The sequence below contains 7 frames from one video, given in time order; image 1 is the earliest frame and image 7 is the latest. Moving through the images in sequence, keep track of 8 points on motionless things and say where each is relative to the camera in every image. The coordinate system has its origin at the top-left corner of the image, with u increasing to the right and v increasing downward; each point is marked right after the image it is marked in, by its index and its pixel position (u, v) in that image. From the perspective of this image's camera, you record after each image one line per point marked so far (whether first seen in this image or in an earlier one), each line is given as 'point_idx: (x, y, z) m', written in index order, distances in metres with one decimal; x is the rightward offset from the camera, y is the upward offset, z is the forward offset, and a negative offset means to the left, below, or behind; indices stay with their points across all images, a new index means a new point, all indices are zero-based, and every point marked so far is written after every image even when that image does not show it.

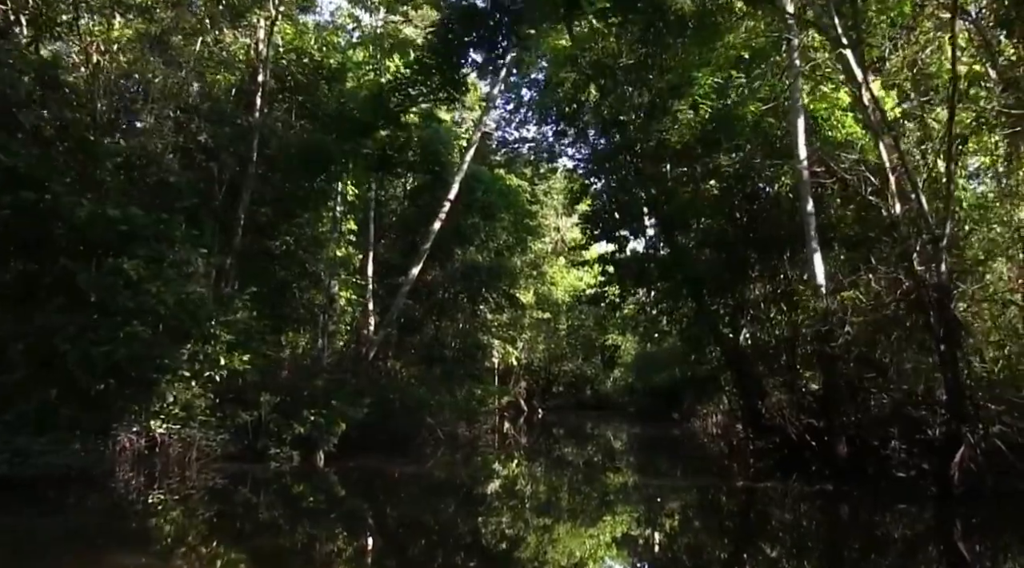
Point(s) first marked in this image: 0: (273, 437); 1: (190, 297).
0: (-3.7, -2.3, +13.5) m
1: (-4.0, -0.2, +11.3) m
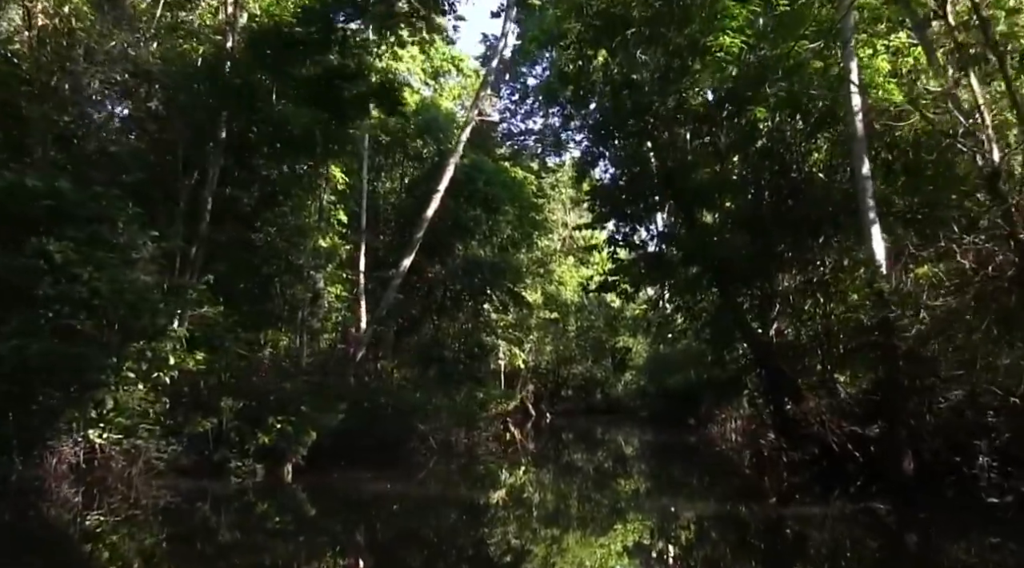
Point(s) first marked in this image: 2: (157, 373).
0: (-3.8, -2.2, +12.0) m
1: (-4.1, 0.0, +9.8) m
2: (-4.1, -1.0, +10.4) m
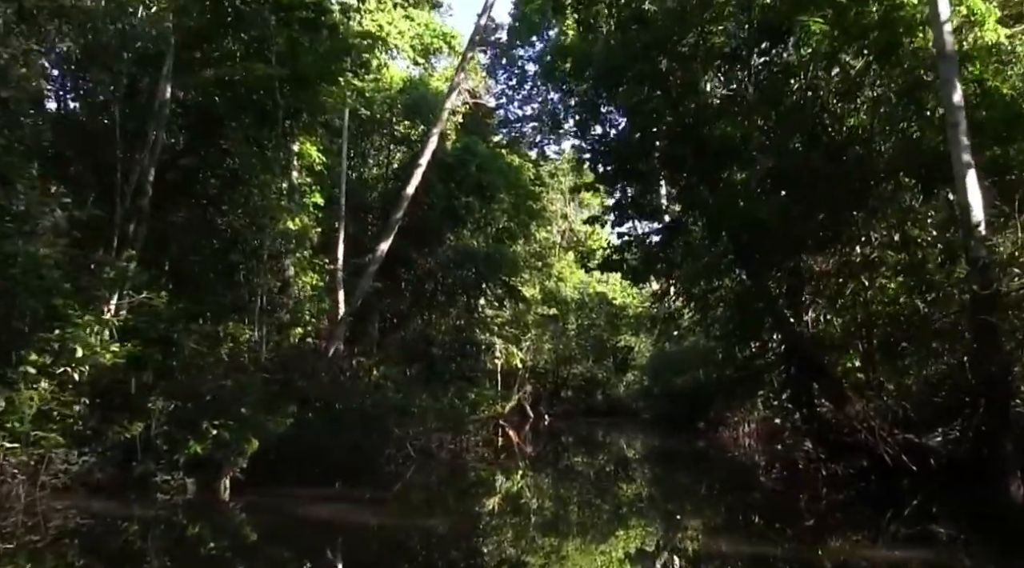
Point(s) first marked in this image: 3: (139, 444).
0: (-3.9, -2.0, +10.2) m
1: (-4.3, +0.2, +8.0) m
2: (-4.3, -0.8, +8.6) m
3: (-4.2, -1.8, +10.1) m
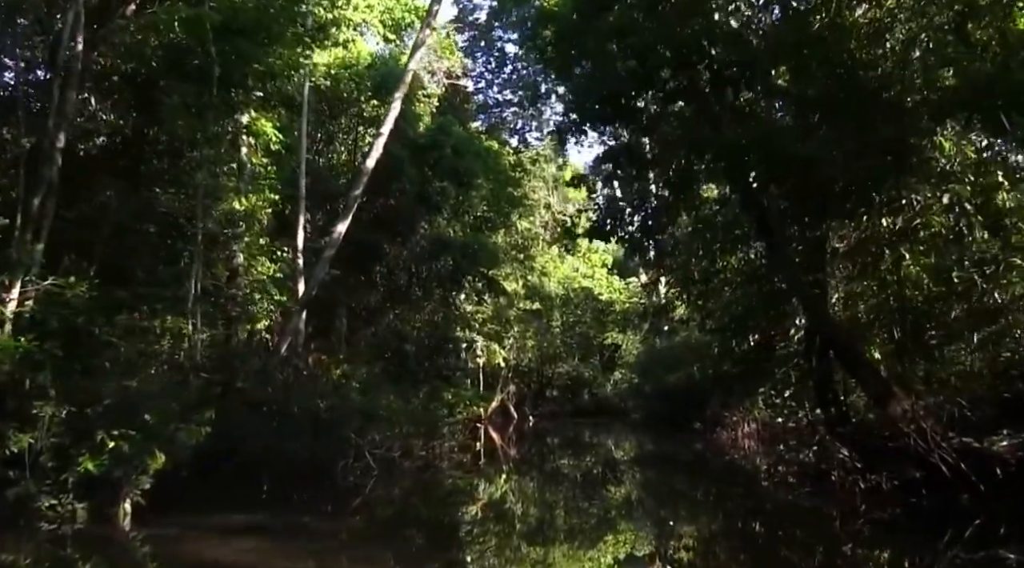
0: (-4.2, -1.8, +8.5) m
1: (-4.5, +0.4, +6.3) m
2: (-4.5, -0.6, +6.9) m
3: (-4.5, -1.6, +8.4) m
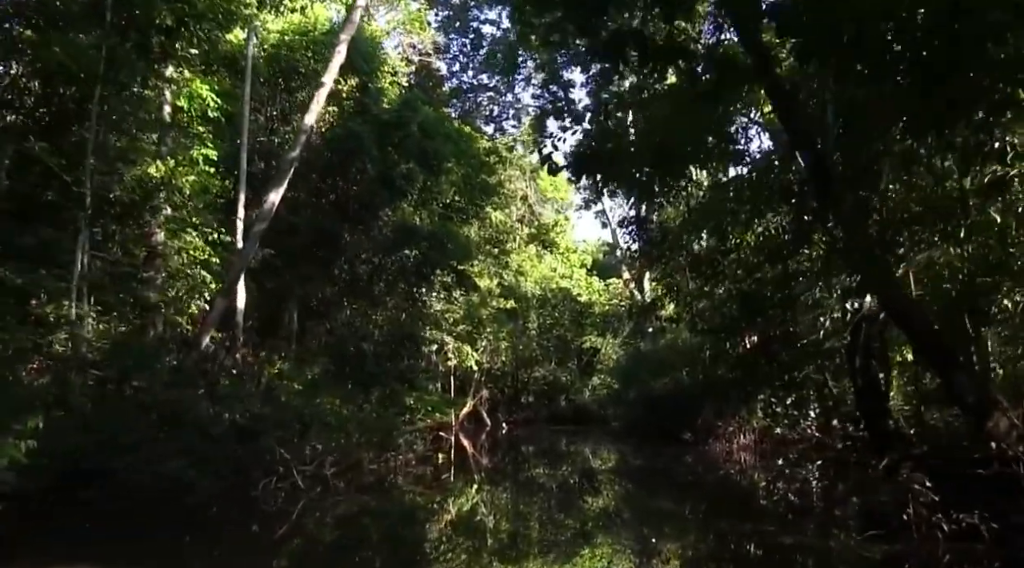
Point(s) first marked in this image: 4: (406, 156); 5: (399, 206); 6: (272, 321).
0: (-4.5, -1.5, +6.3) m
1: (-4.7, +0.7, +4.1) m
2: (-4.8, -0.4, +4.8) m
3: (-4.8, -1.4, +6.2) m
4: (-2.3, +2.7, +19.5) m
5: (-2.5, +1.7, +19.6) m
6: (-5.2, -0.8, +19.5) m
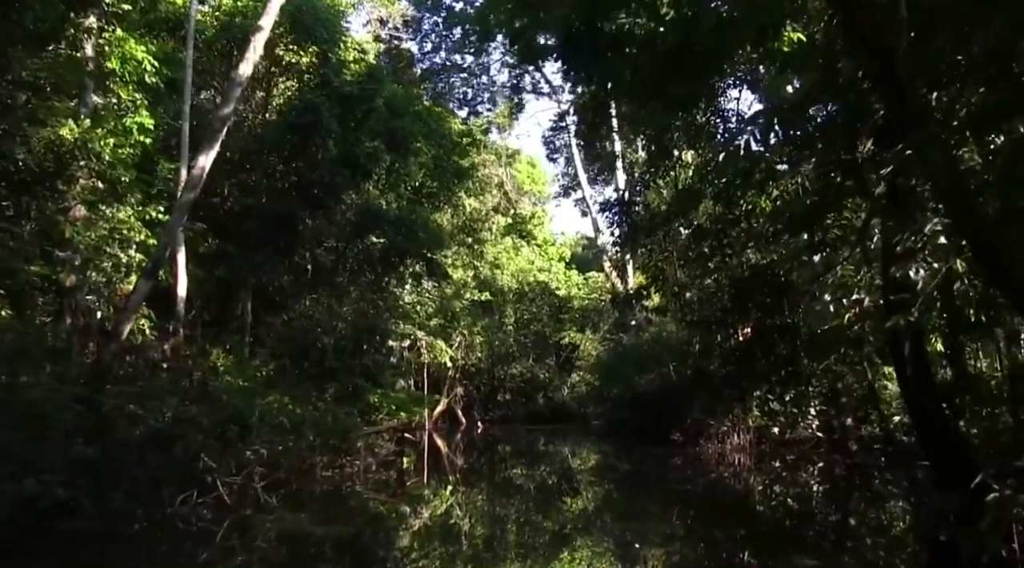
0: (-4.7, -1.3, +4.8) m
1: (-4.9, +0.9, +2.6) m
2: (-4.9, -0.2, +3.2) m
3: (-4.9, -1.2, +4.7) m
4: (-2.8, +3.0, +18.0) m
5: (-3.0, +1.9, +18.1) m
6: (-5.7, -0.6, +18.0) m
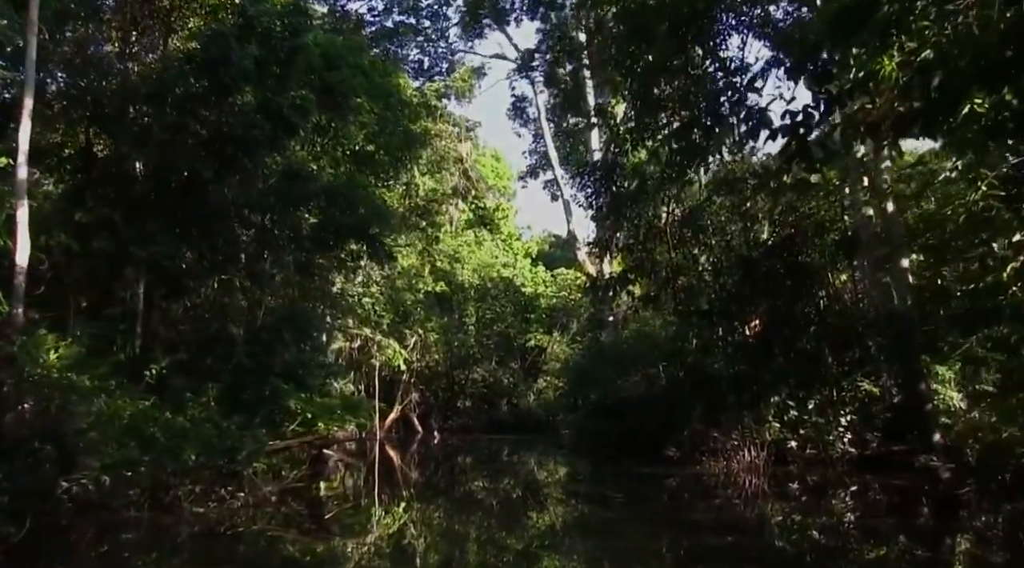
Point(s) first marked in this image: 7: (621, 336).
0: (-4.9, -0.9, +1.5) m
1: (-4.9, +1.3, -0.7) m
2: (-5.1, +0.3, -0.1) m
3: (-5.1, -0.7, +1.4) m
4: (-3.5, +3.3, +14.8) m
5: (-3.7, +2.2, +14.9) m
6: (-6.4, -0.2, +14.6) m
7: (+2.2, -1.0, +17.8) m
